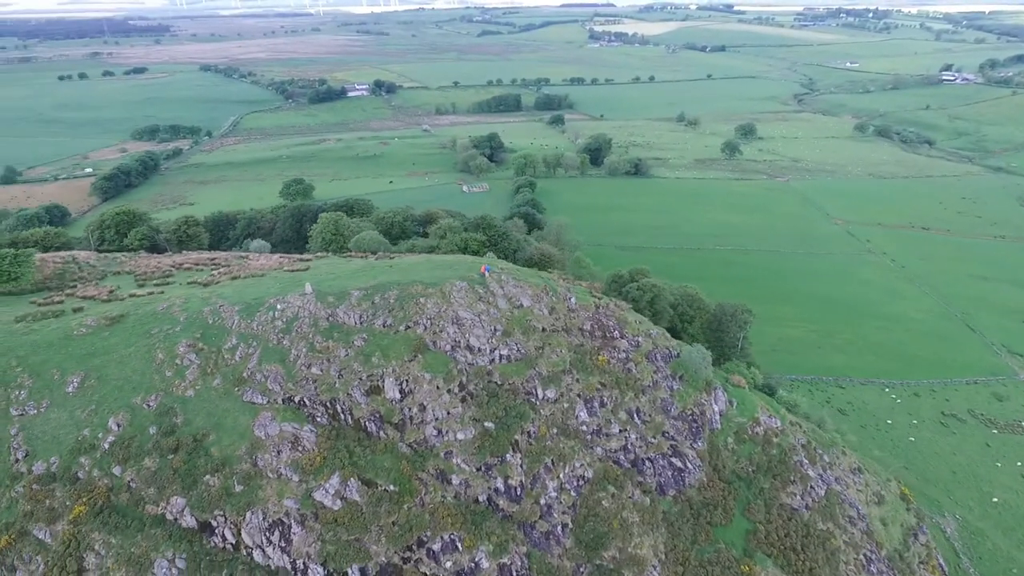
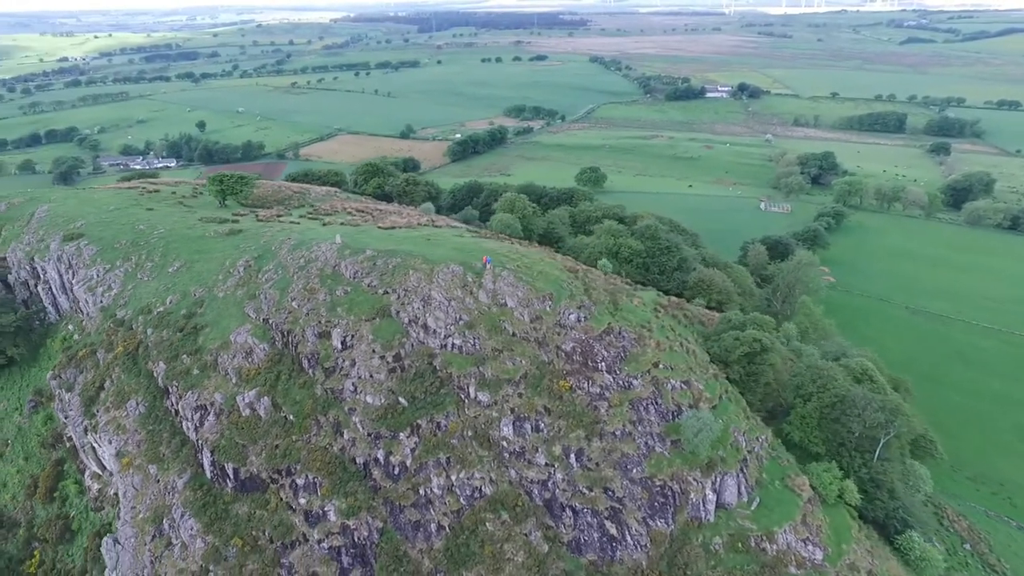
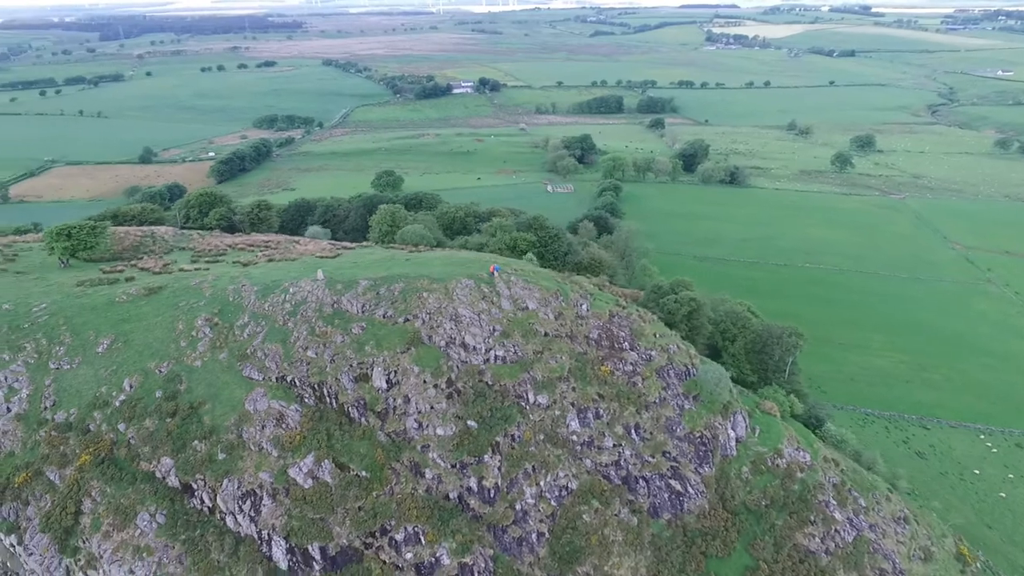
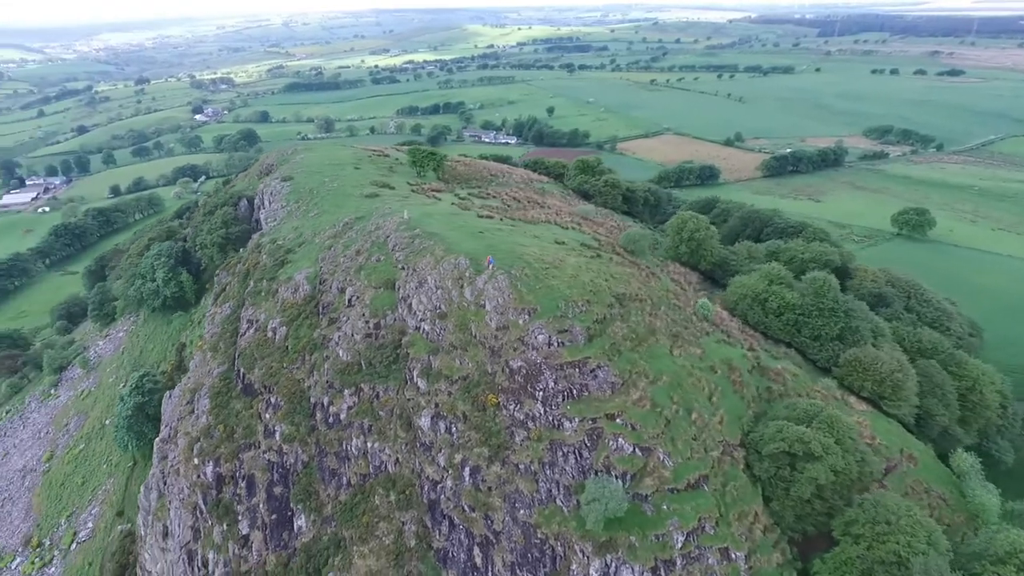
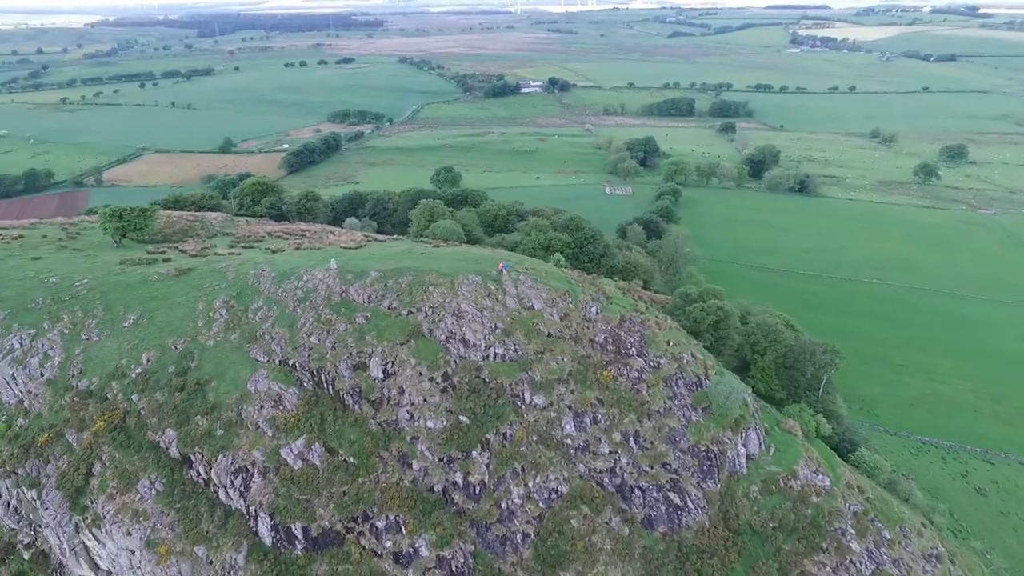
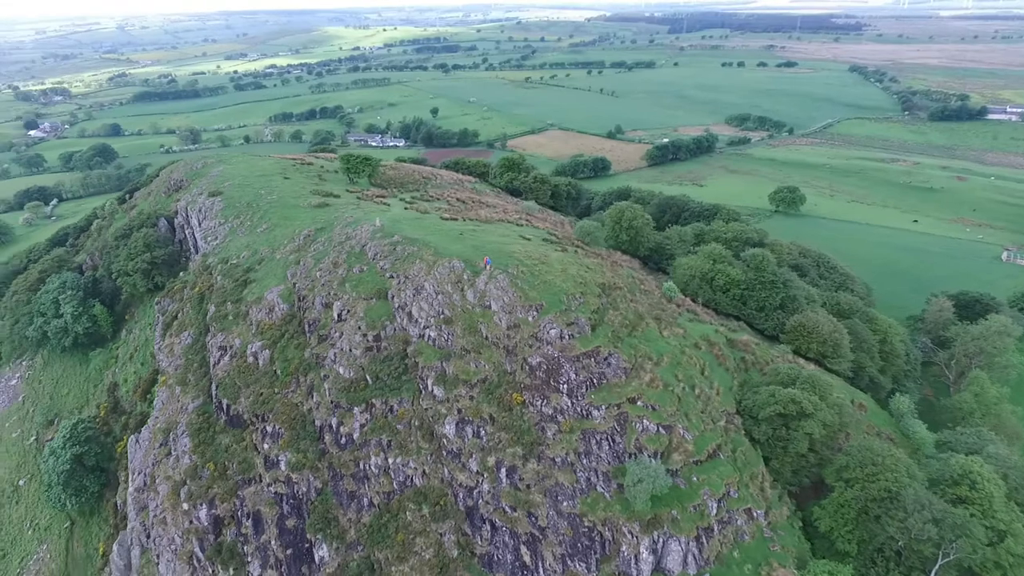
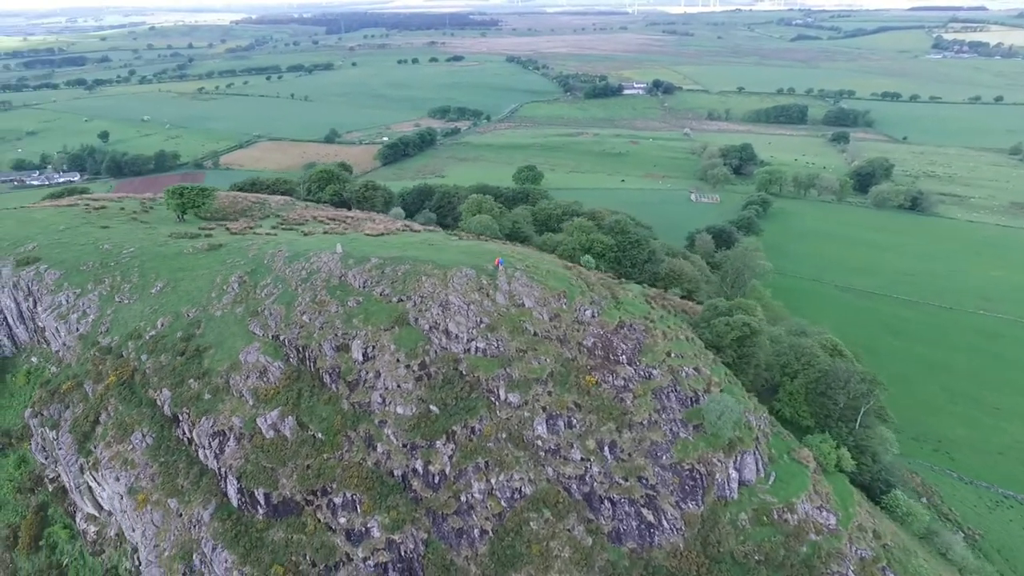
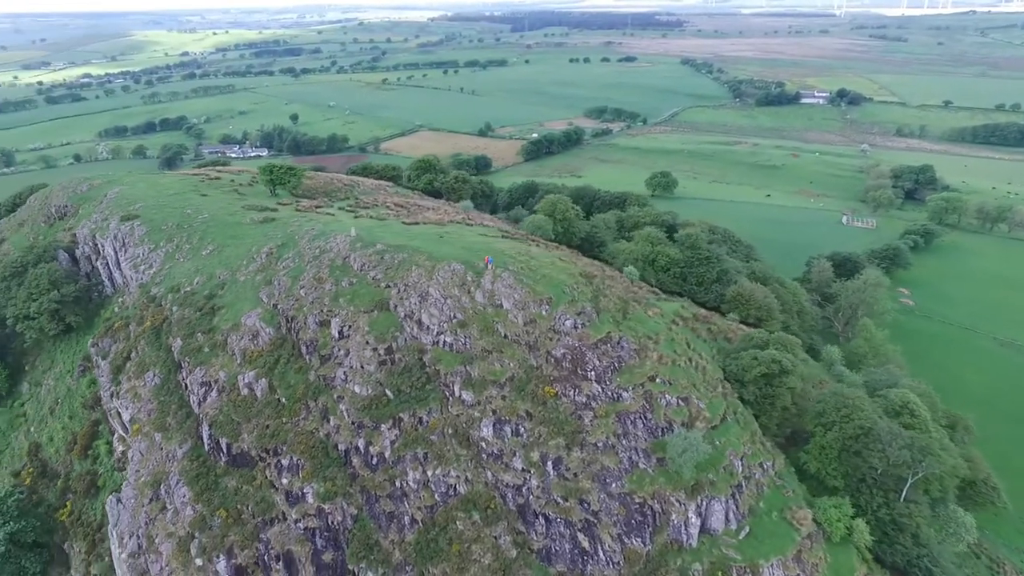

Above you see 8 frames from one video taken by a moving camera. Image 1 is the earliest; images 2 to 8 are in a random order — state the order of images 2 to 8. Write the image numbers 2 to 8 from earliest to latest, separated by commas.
3, 5, 7, 2, 8, 6, 4
